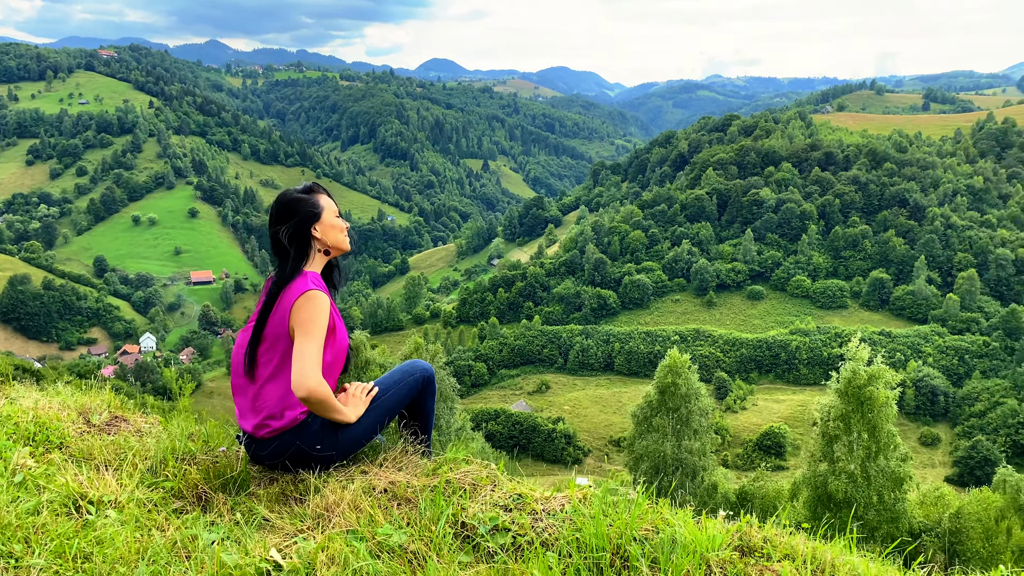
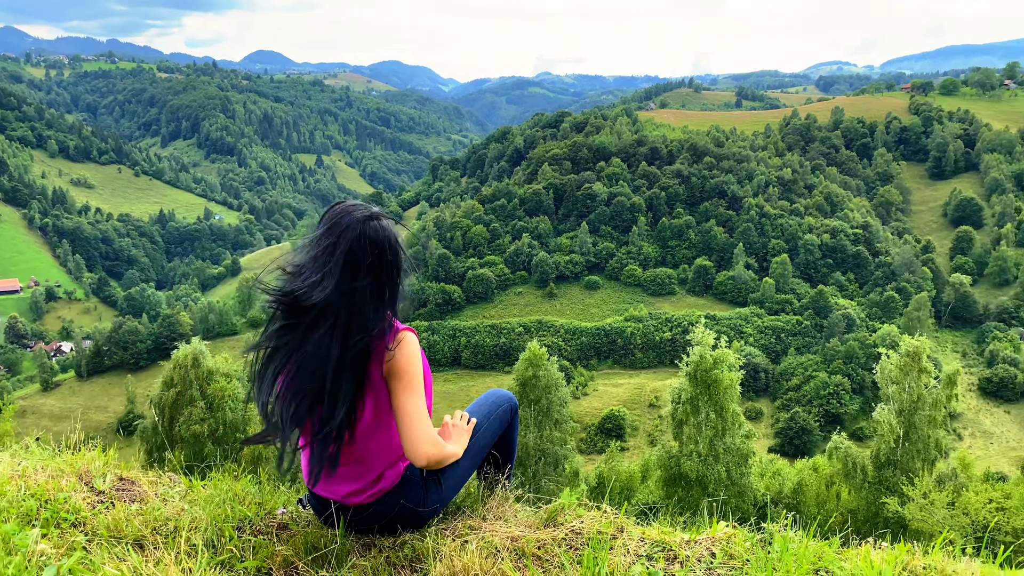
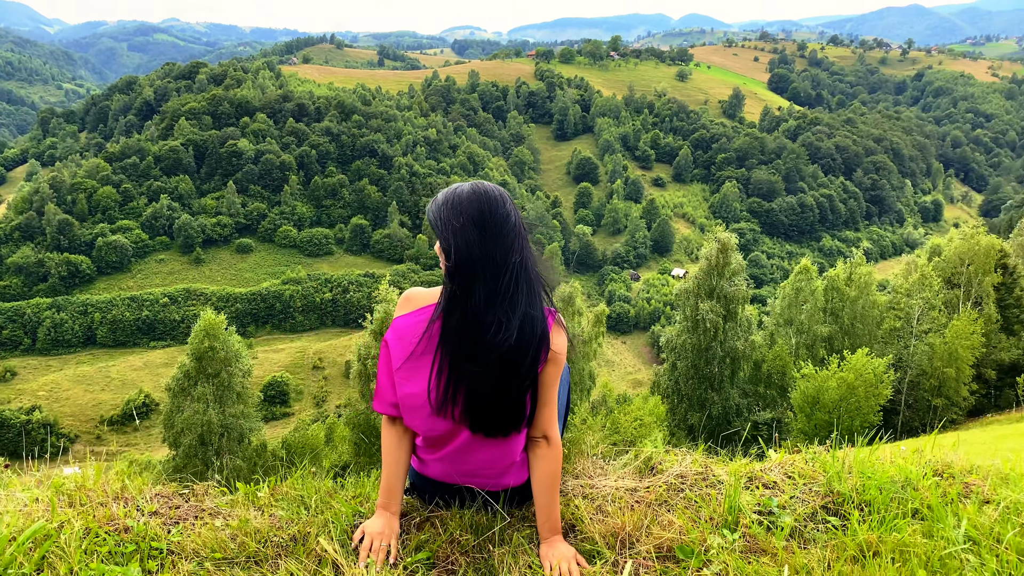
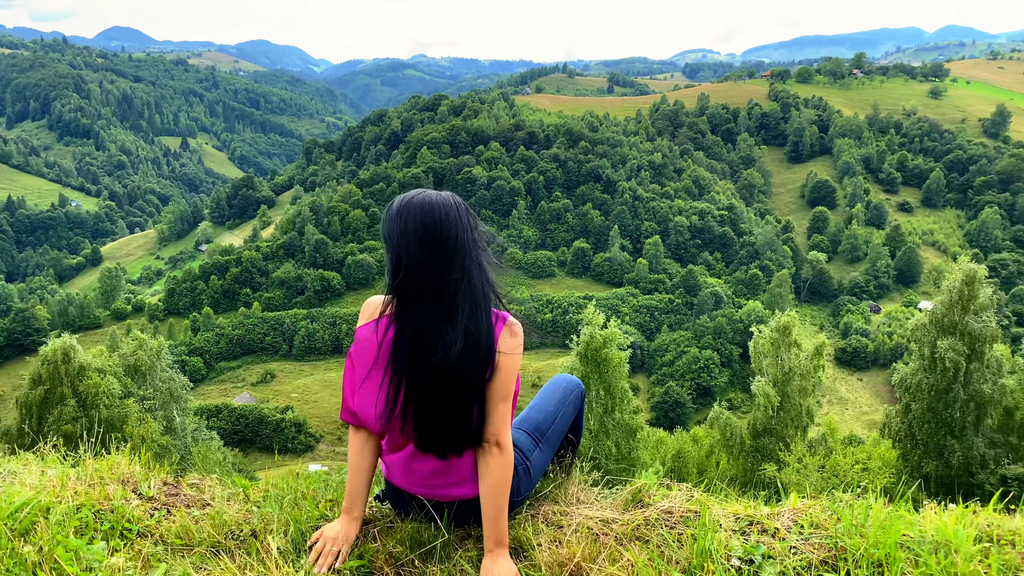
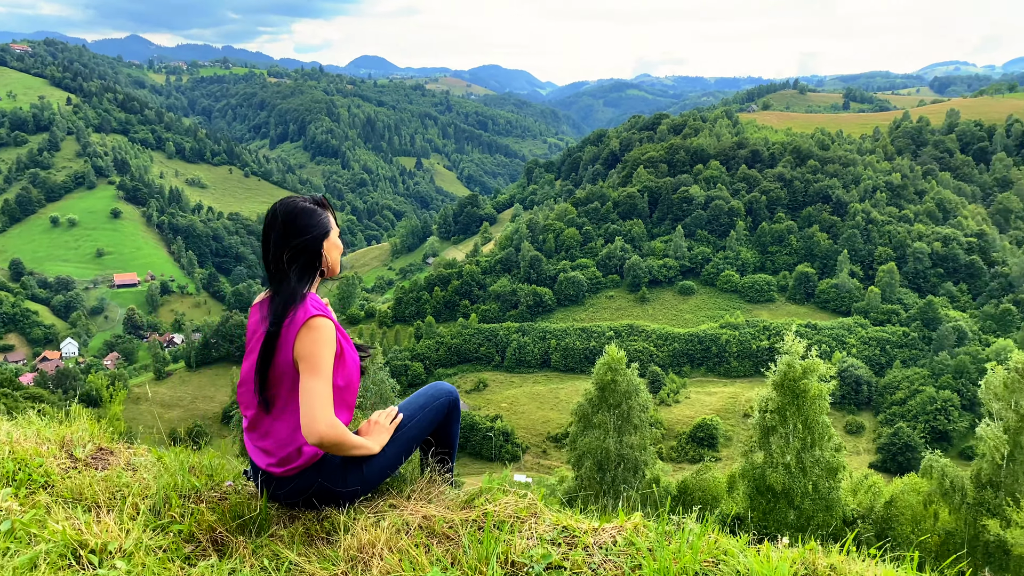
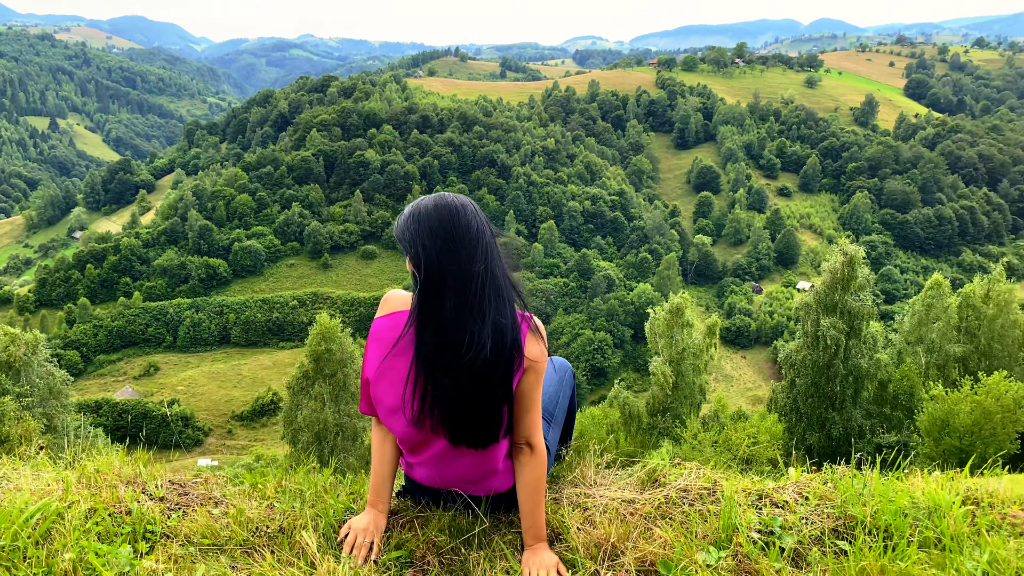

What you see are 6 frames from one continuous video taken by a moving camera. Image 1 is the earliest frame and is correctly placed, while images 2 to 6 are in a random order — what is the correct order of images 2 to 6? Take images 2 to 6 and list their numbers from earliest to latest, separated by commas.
5, 2, 4, 6, 3
